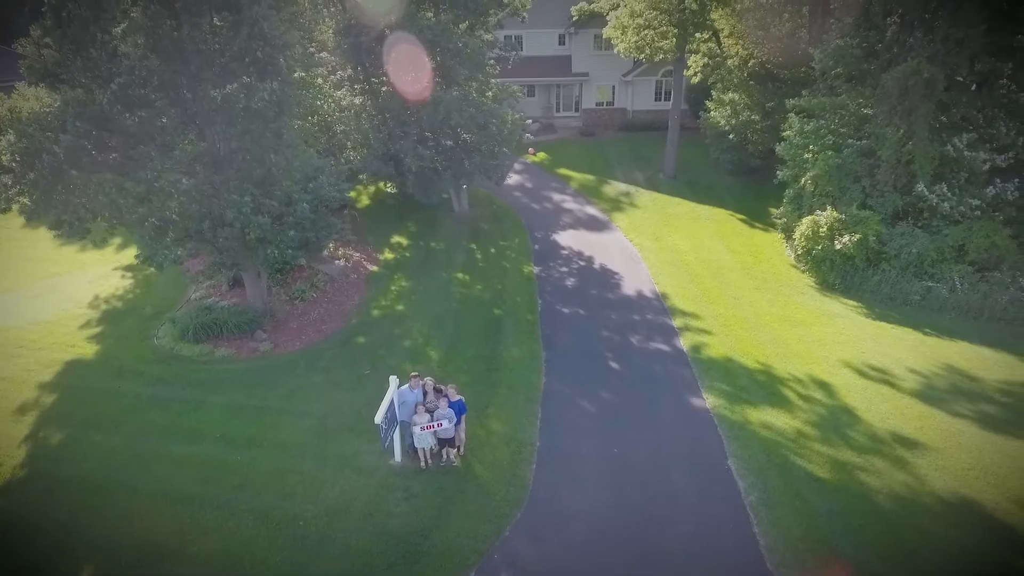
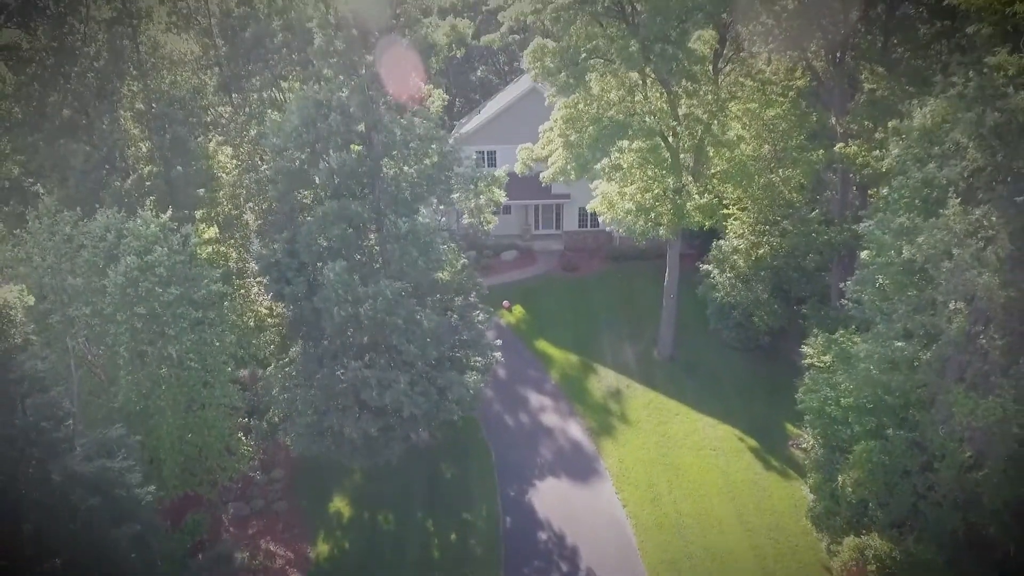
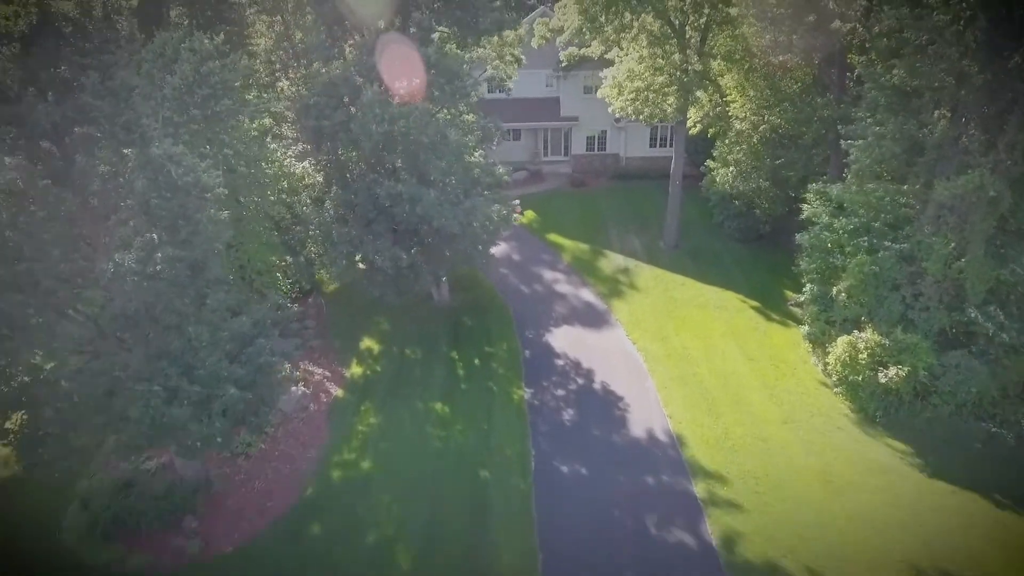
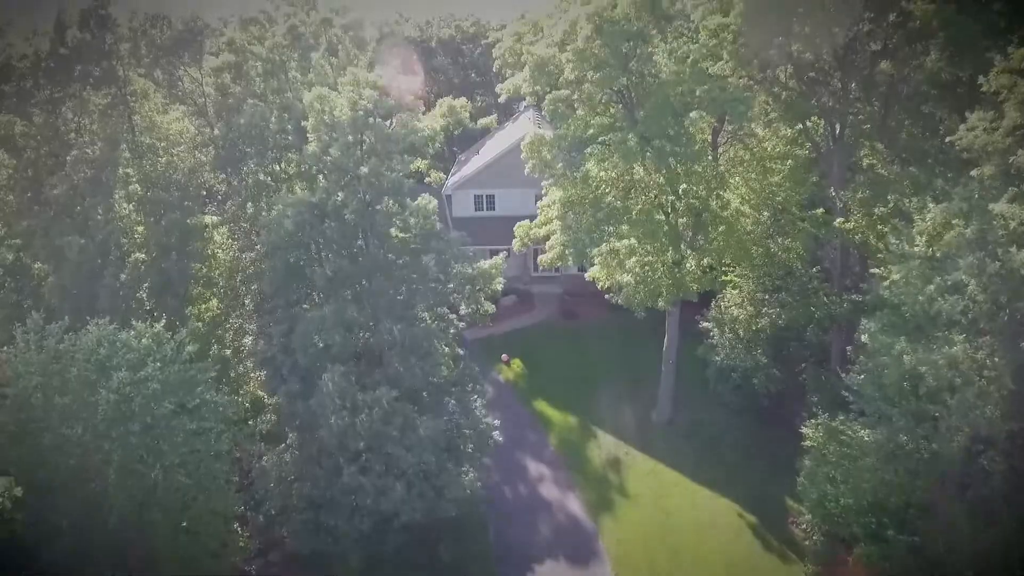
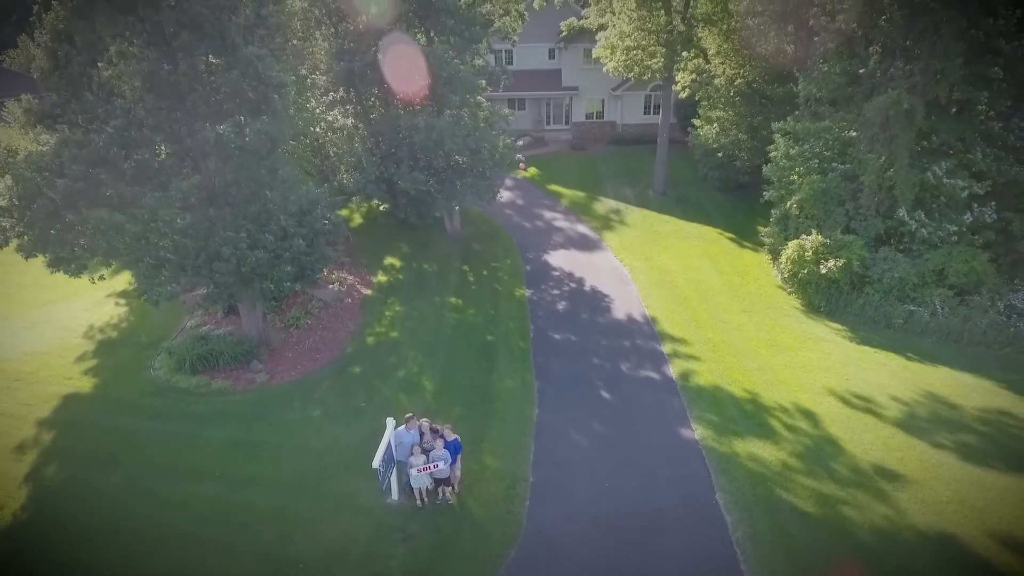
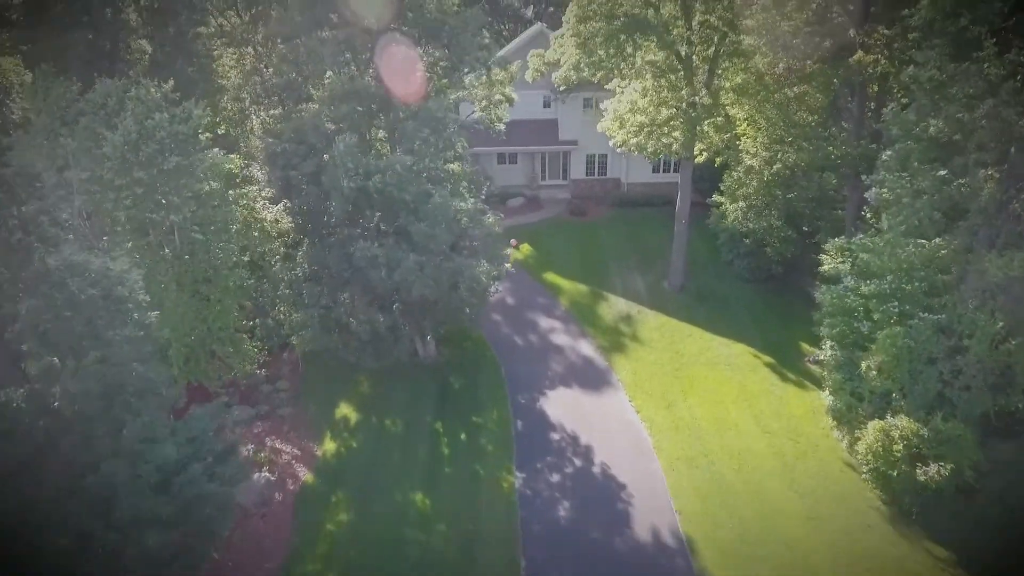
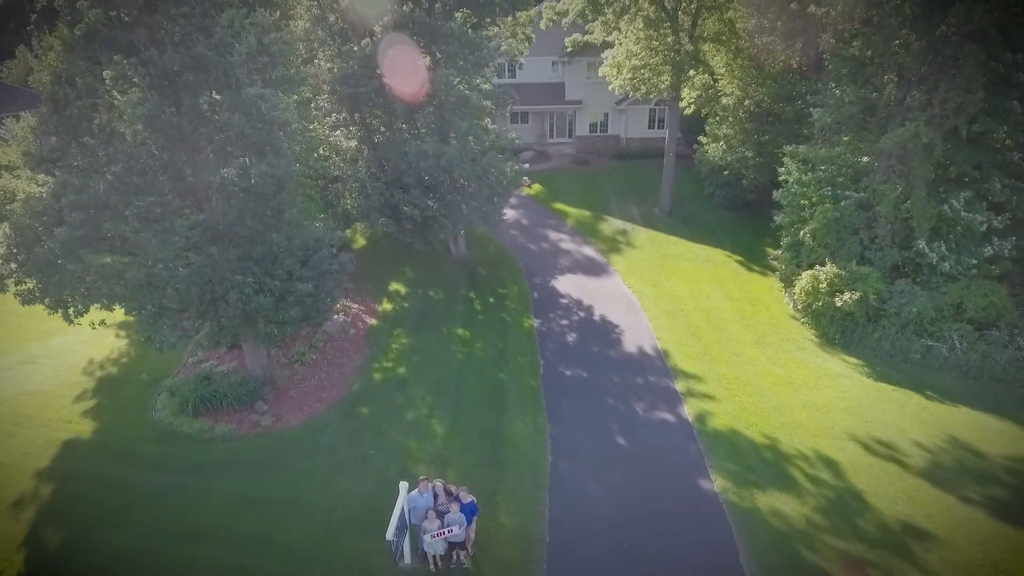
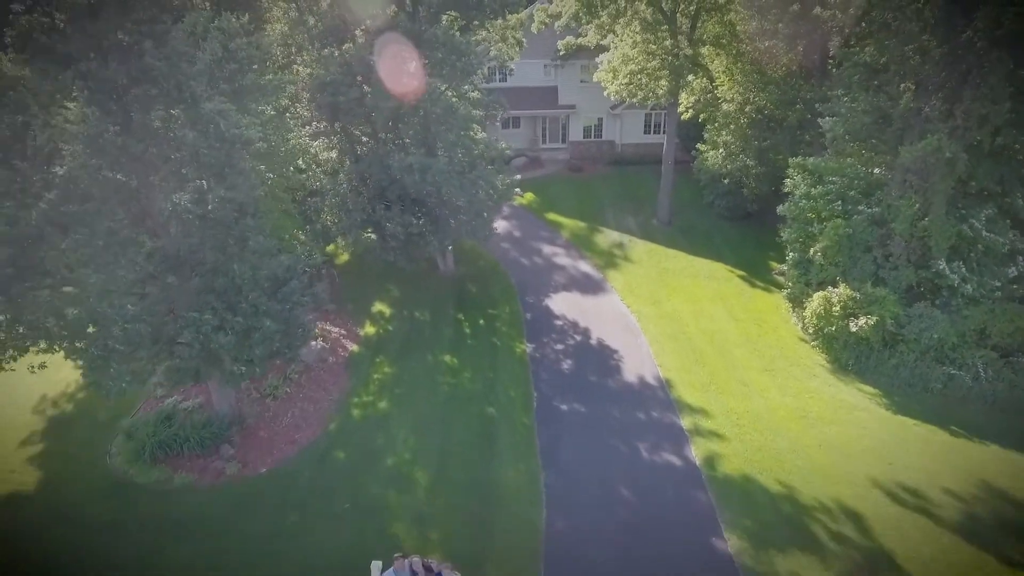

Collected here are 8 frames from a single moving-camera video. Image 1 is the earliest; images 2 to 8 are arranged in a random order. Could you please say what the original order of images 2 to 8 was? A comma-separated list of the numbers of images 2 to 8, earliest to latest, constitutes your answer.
5, 7, 8, 3, 6, 2, 4
